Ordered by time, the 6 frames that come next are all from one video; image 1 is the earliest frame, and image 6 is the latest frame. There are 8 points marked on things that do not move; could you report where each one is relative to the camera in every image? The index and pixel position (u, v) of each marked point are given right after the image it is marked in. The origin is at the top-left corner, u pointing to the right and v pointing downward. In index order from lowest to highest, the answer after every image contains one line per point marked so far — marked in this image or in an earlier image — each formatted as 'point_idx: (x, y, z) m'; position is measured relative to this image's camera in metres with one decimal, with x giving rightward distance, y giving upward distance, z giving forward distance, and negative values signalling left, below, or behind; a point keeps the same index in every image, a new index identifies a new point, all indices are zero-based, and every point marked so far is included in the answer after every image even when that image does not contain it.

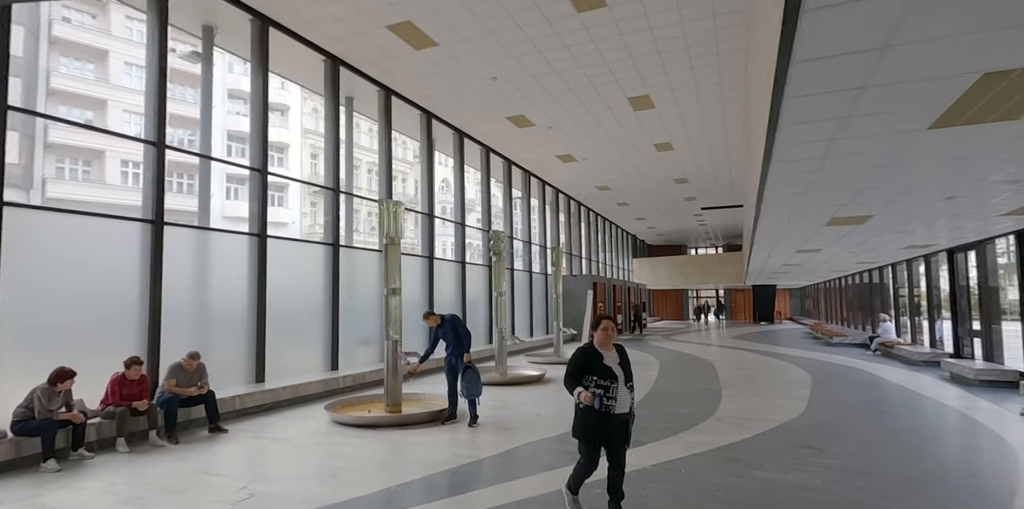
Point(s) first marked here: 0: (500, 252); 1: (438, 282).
0: (-0.3, +0.1, +9.4) m
1: (-1.9, -0.7, +12.9) m
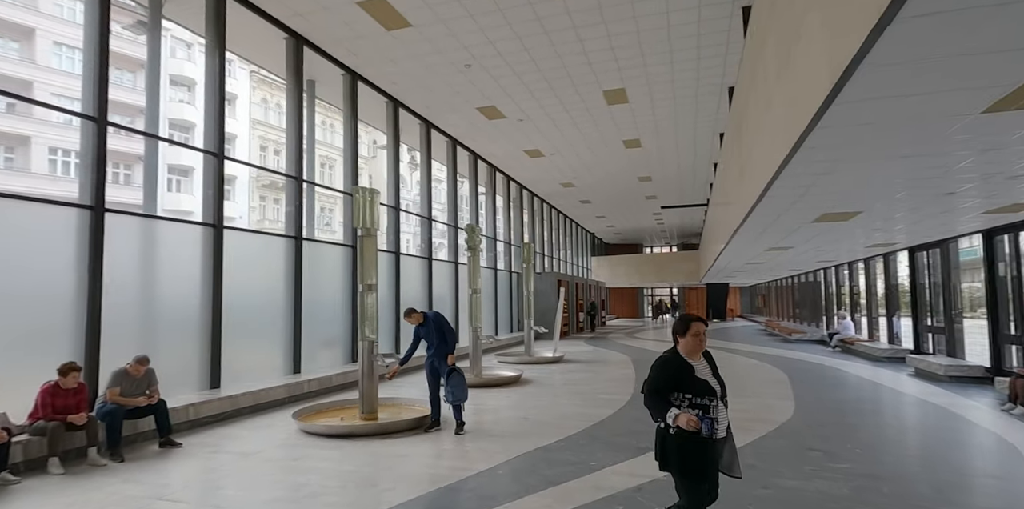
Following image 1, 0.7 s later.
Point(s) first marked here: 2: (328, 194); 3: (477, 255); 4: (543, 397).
0: (-0.7, +0.2, +9.0) m
1: (-2.6, -0.6, +12.3) m
2: (-3.5, +1.1, +9.9) m
3: (-0.6, 0.0, +9.0) m
4: (+0.4, -2.1, +7.4) m
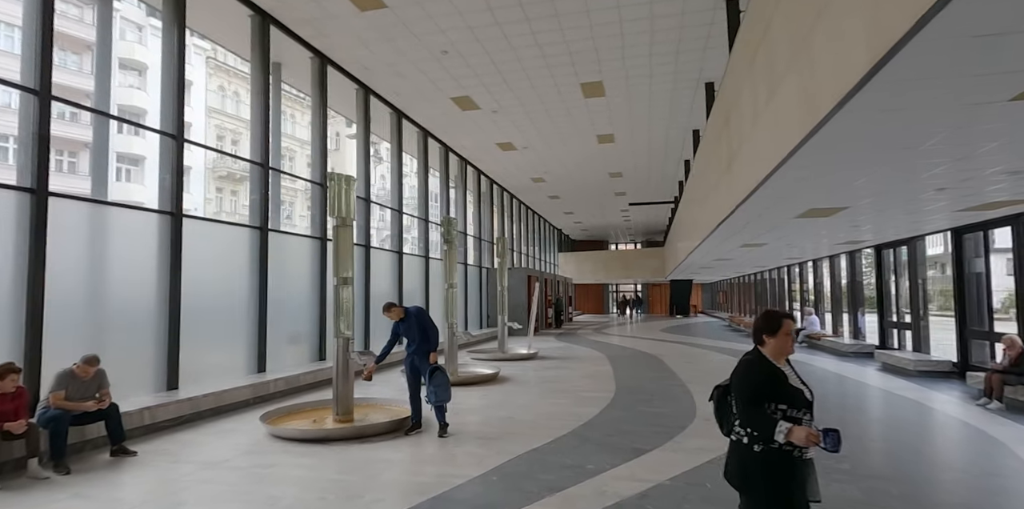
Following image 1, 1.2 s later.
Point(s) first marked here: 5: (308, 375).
0: (-1.0, +0.3, +8.7) m
1: (-3.2, -0.4, +11.9) m
2: (-3.9, +1.3, +9.4) m
3: (-1.0, +0.1, +8.7) m
4: (+0.2, -2.0, +7.2) m
5: (-3.1, -1.8, +7.7) m
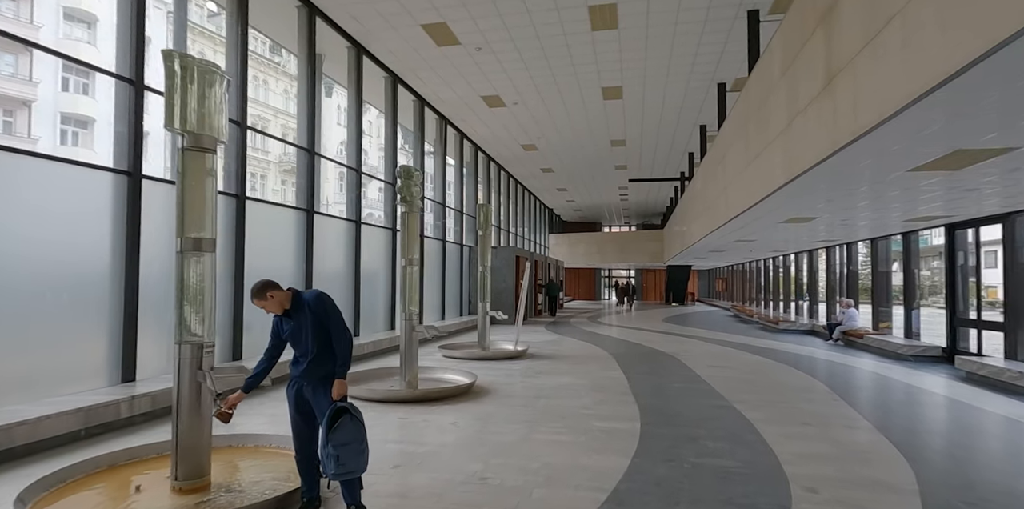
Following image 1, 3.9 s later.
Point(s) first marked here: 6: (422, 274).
0: (-1.2, +0.7, +6.3) m
1: (-3.5, +0.1, +9.5) m
2: (-4.1, +1.8, +6.9) m
3: (-1.2, +0.5, +6.3) m
4: (-0.1, -1.6, +4.9) m
5: (-3.3, -1.4, +5.3) m
6: (-2.5, -0.5, +13.9) m
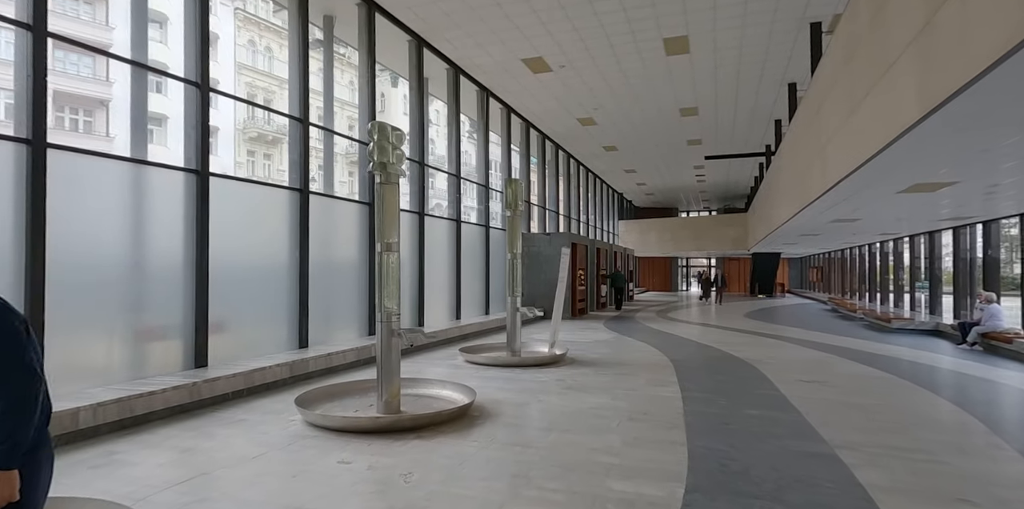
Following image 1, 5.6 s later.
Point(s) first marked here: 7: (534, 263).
0: (-1.2, +0.8, +4.9) m
1: (-2.9, +0.3, +8.4) m
2: (-3.9, +1.9, +5.9) m
3: (-1.1, +0.7, +4.9) m
4: (-0.2, -1.5, +3.4) m
5: (-3.3, -1.2, +4.3) m
6: (-1.2, -0.2, +12.6) m
7: (+0.7, -0.3, +16.3) m
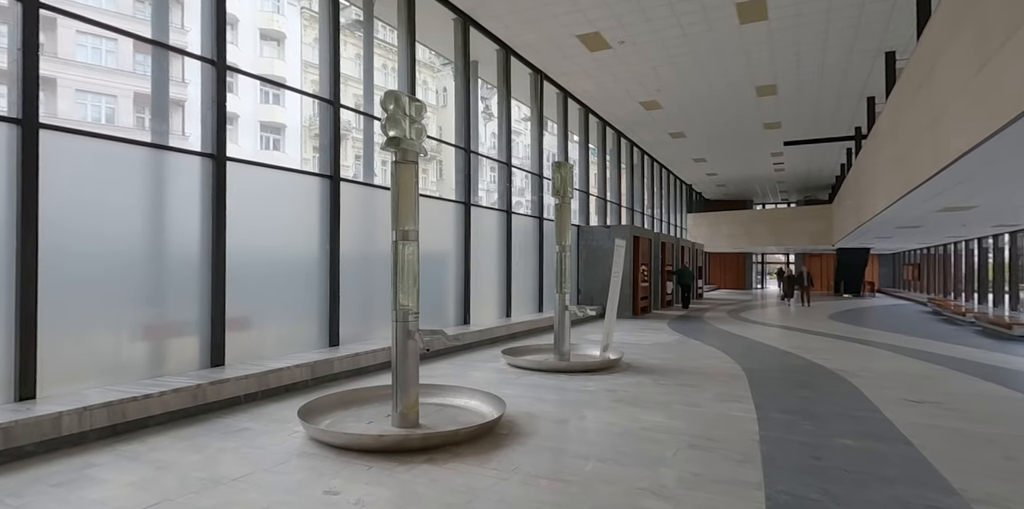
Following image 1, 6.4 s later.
0: (-0.9, +0.9, +4.3) m
1: (-2.2, +0.5, +8.0) m
2: (-3.5, +2.0, +5.6) m
3: (-0.8, +0.8, +4.3) m
4: (-0.1, -1.4, +2.7) m
5: (-3.1, -1.2, +3.9) m
6: (0.0, -0.1, +12.0) m
7: (+2.4, -0.1, +15.4) m
